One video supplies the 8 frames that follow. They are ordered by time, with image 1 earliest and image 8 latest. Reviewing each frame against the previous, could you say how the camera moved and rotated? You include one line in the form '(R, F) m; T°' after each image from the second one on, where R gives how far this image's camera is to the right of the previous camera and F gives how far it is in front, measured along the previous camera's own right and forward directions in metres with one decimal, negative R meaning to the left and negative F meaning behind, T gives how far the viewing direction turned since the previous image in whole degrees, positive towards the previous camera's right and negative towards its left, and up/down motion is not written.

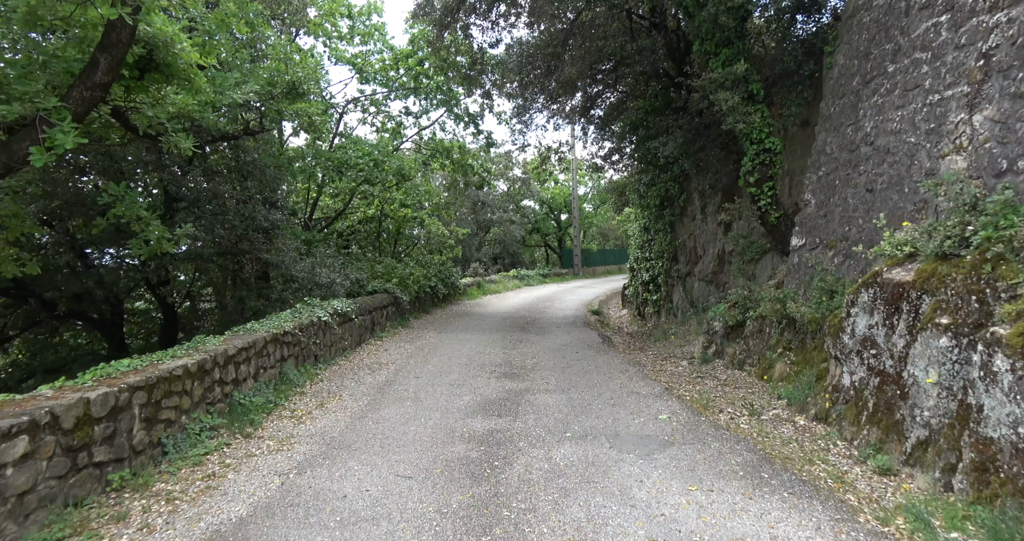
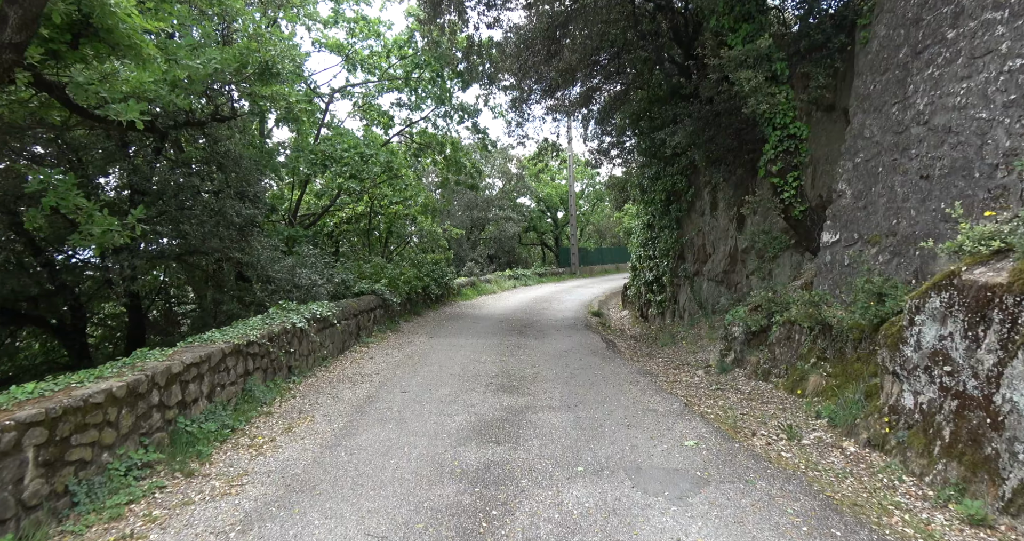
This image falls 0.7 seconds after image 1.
(0.0, +0.8) m; 0°
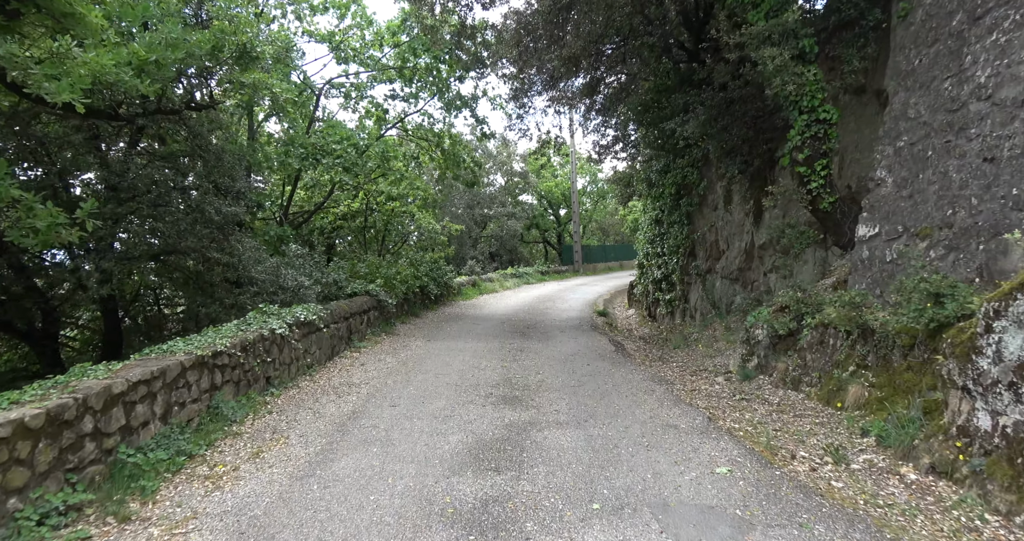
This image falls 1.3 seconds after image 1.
(0.0, +0.6) m; 0°
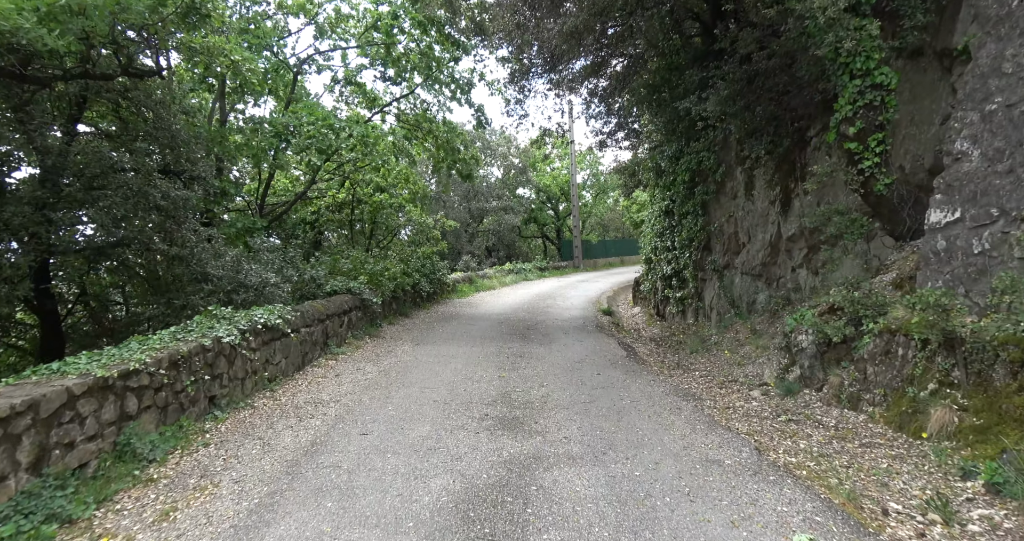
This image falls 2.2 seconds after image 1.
(0.0, +1.1) m; 0°
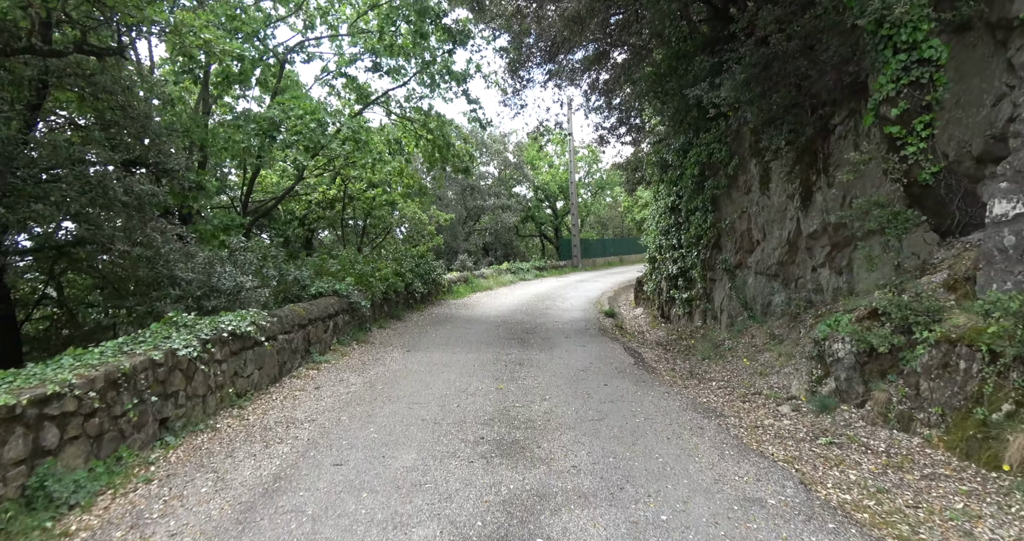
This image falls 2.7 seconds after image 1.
(0.0, +0.7) m; 0°
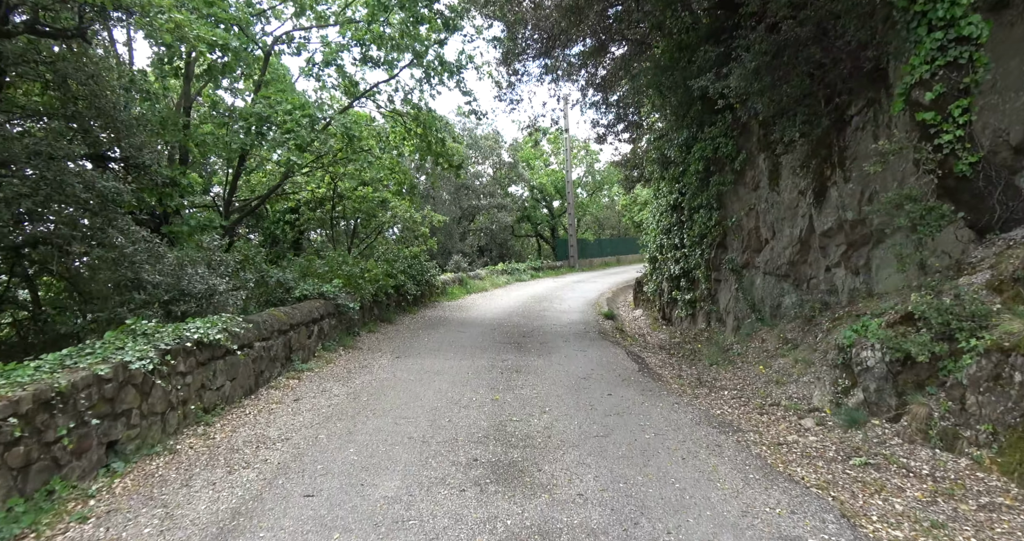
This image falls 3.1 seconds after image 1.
(0.0, +0.5) m; 0°
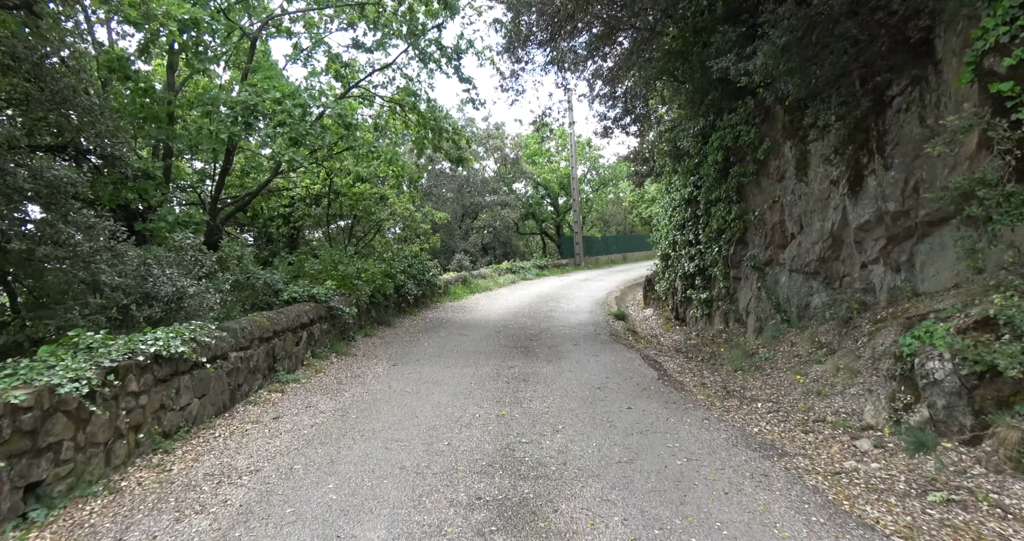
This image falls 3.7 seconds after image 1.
(0.0, +0.7) m; 0°
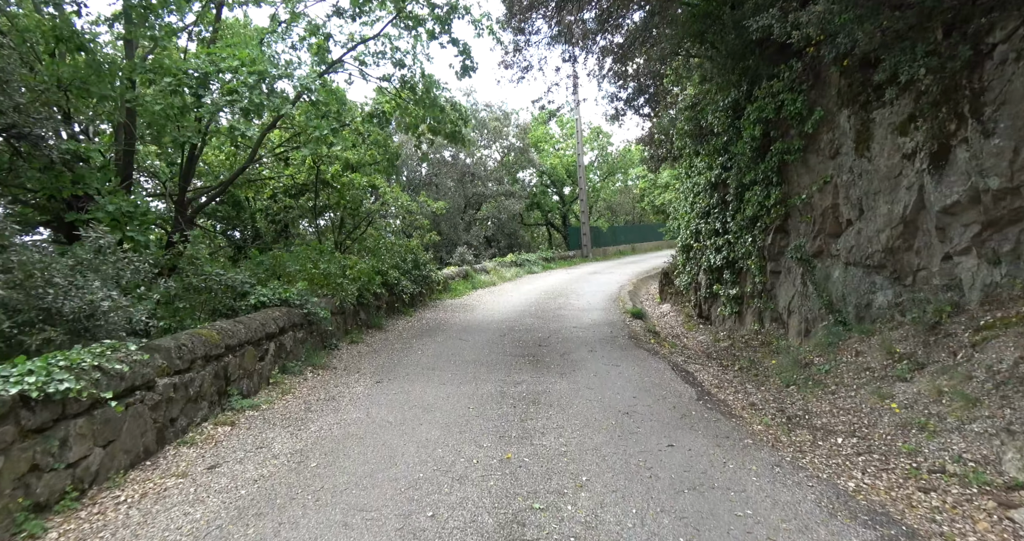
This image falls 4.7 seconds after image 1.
(0.0, +1.3) m; -1°
